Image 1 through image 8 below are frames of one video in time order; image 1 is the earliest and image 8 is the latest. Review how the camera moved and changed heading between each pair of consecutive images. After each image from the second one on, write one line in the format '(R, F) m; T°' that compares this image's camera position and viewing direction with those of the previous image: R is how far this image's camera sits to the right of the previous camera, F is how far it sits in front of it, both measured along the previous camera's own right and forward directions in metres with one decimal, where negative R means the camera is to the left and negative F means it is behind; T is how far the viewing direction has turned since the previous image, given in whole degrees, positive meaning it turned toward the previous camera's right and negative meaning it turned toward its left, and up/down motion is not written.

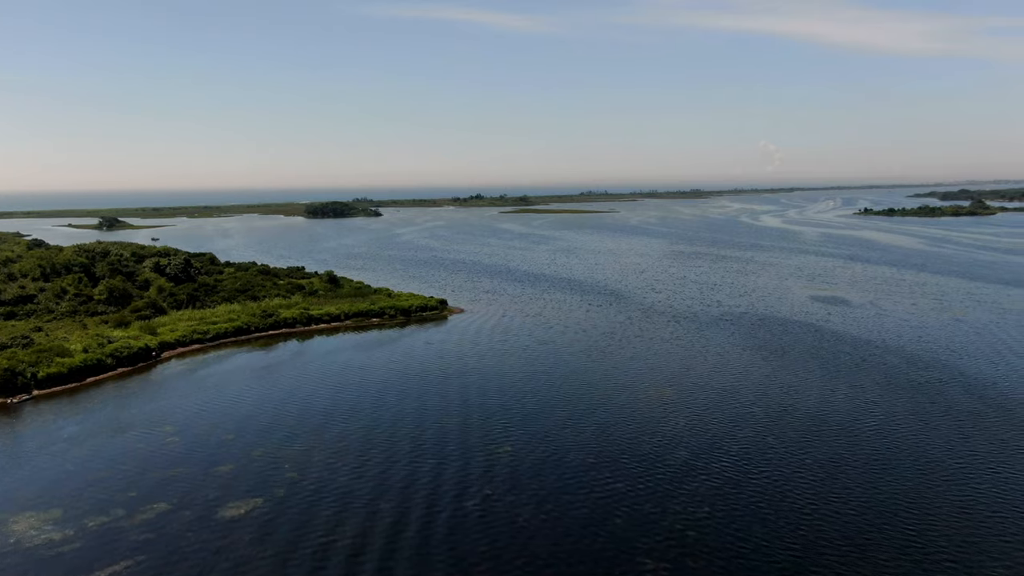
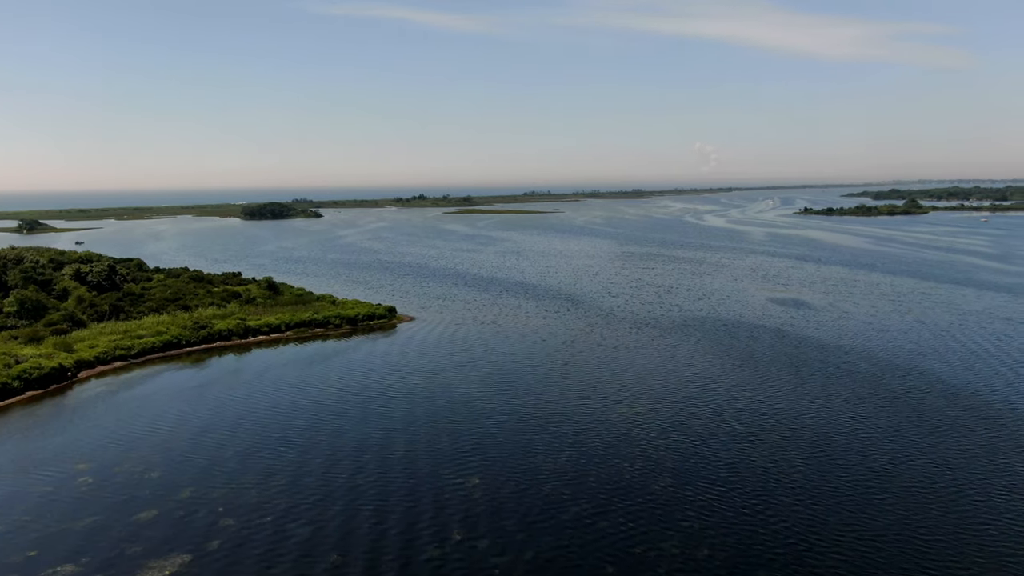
(-0.3, +1.4) m; +4°
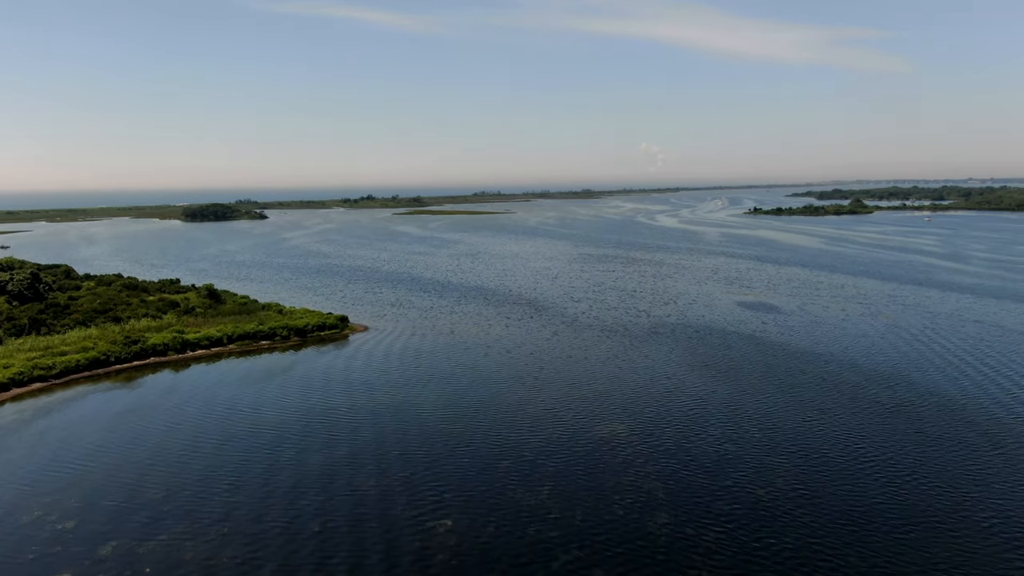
(-0.3, +1.5) m; +4°
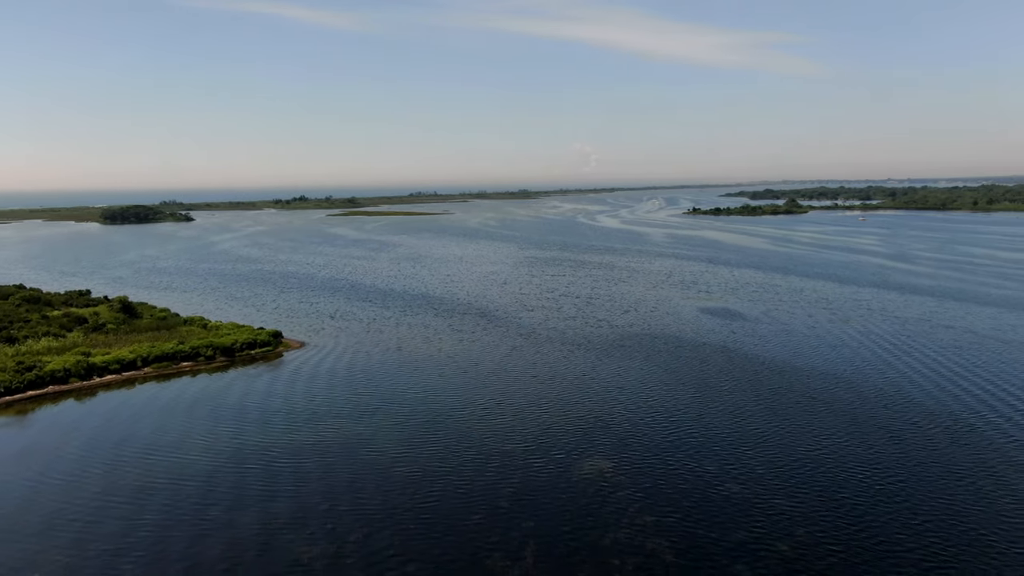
(-0.5, +2.1) m; +4°
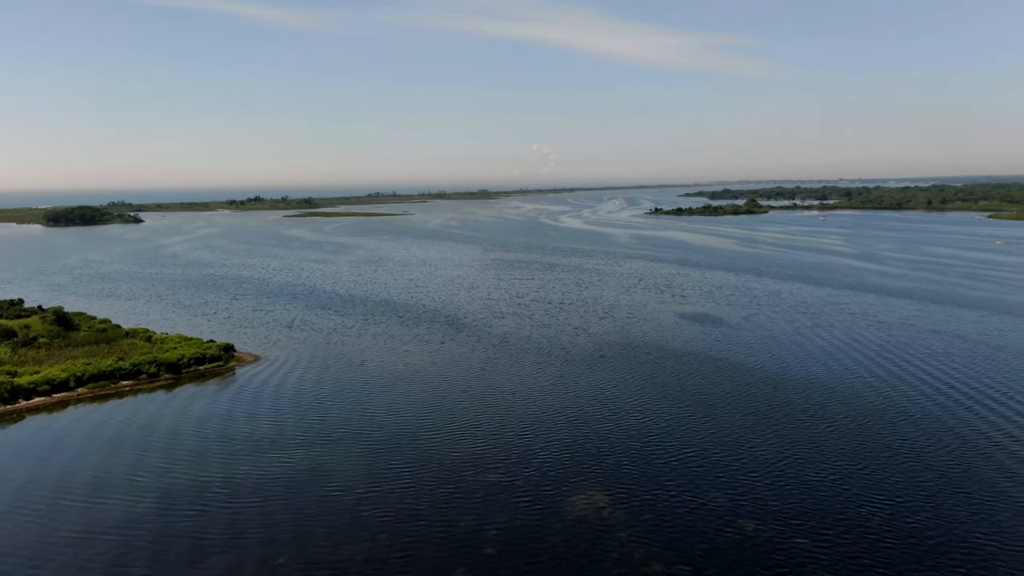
(-0.3, +1.5) m; +3°
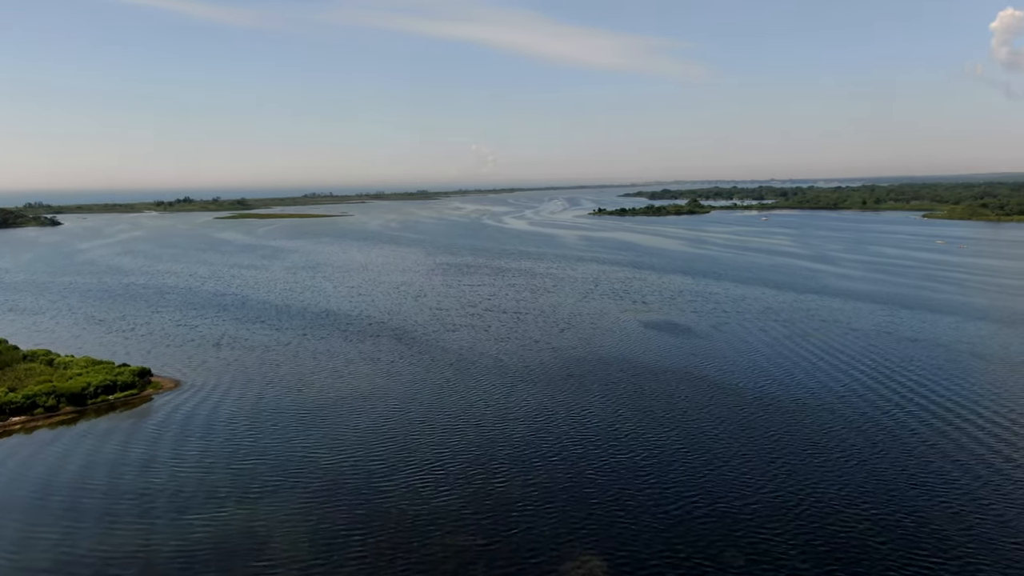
(-0.4, +2.2) m; +4°
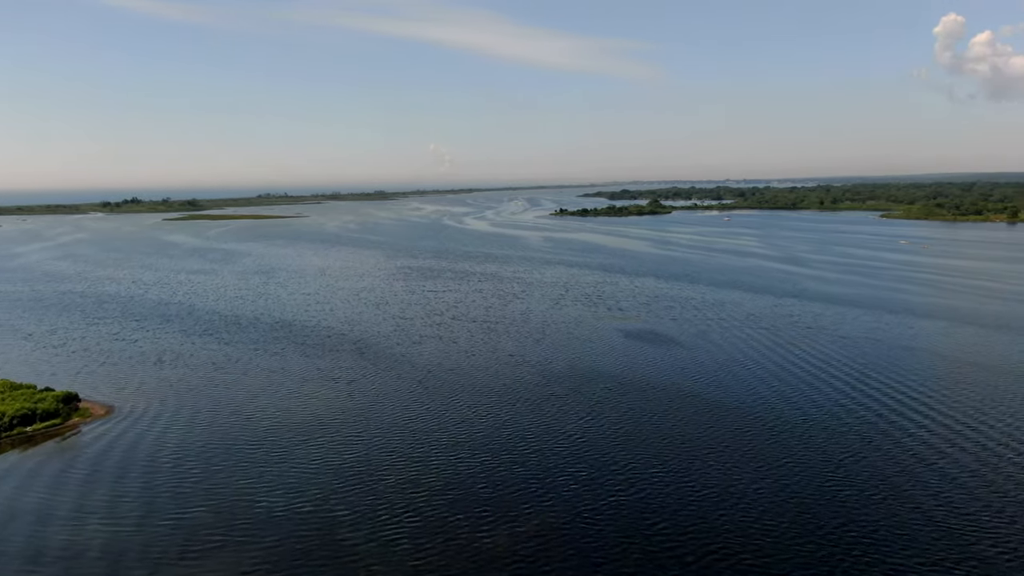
(-0.3, +1.7) m; +3°
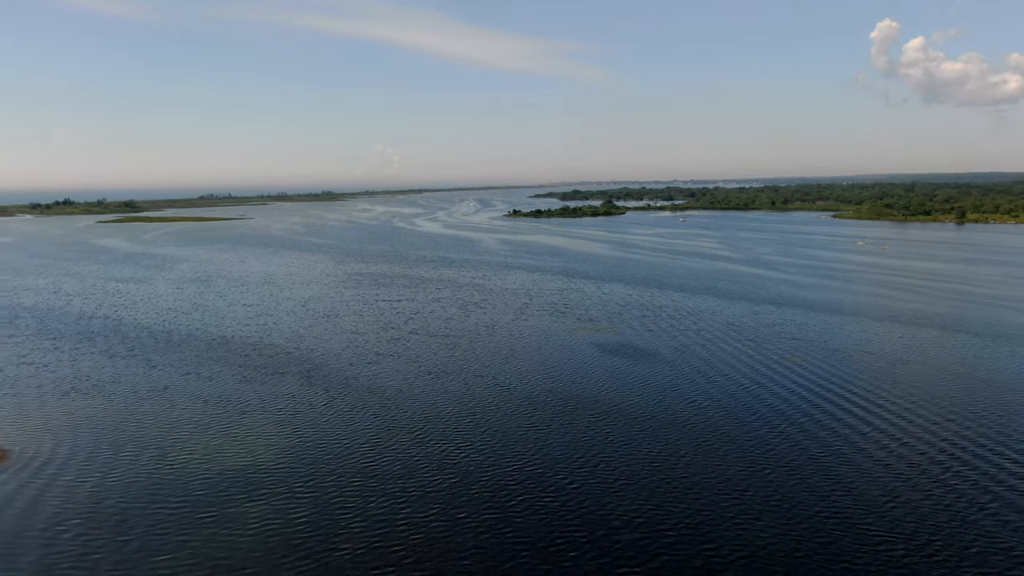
(-0.4, +2.2) m; +3°
